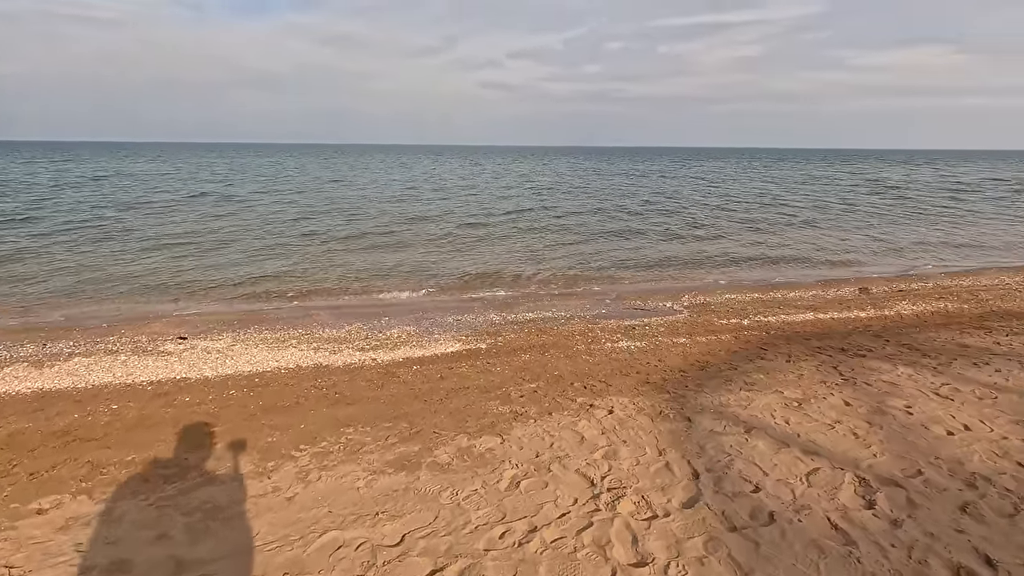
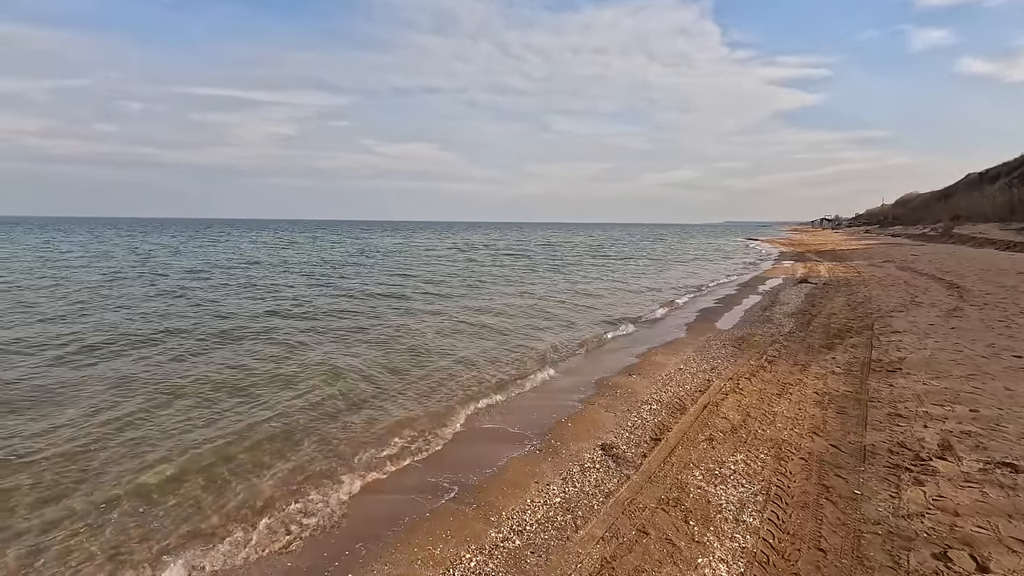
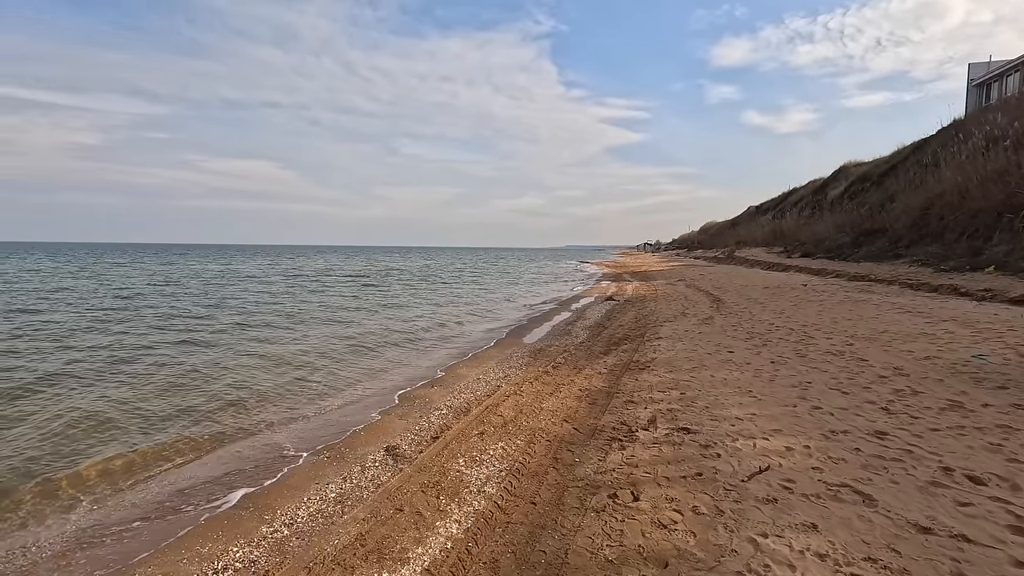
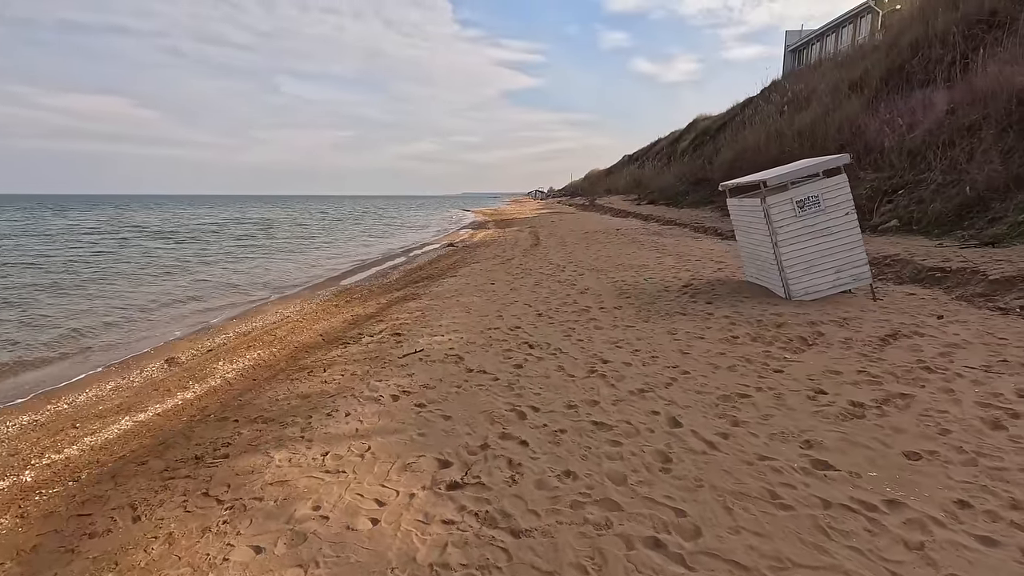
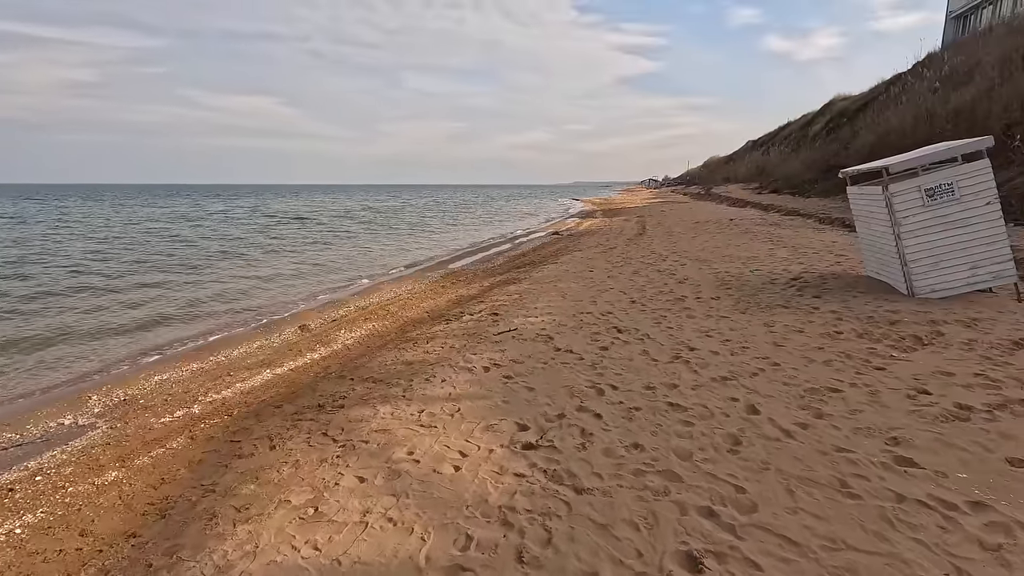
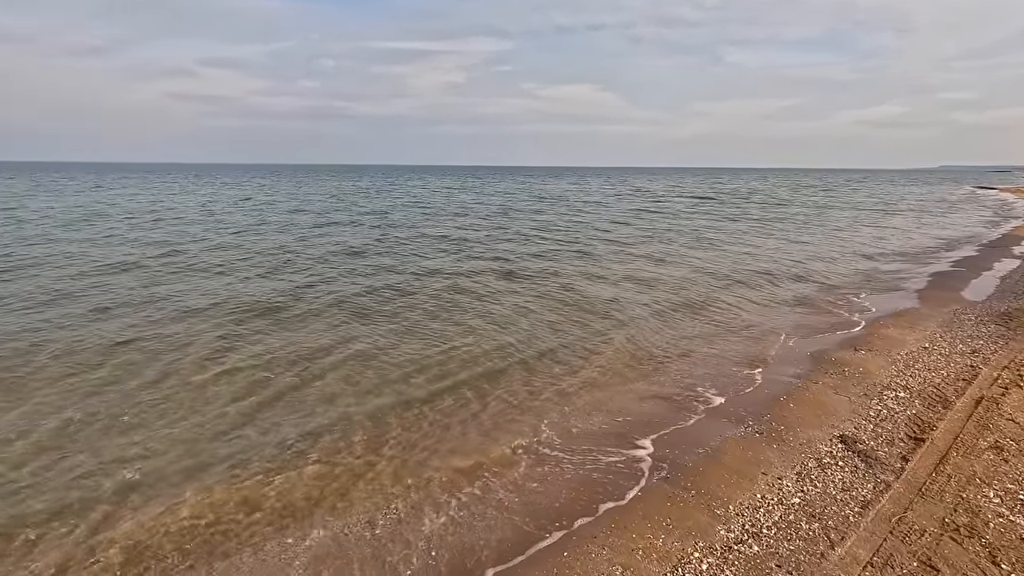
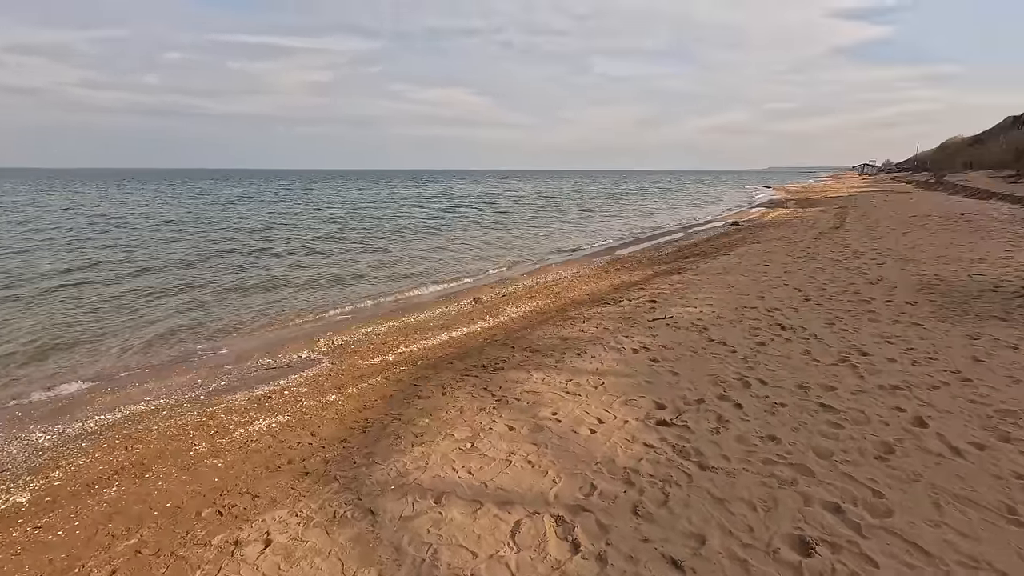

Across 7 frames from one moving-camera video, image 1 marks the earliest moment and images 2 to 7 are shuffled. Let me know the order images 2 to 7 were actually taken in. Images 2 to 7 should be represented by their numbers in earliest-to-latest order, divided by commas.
7, 5, 4, 3, 2, 6
